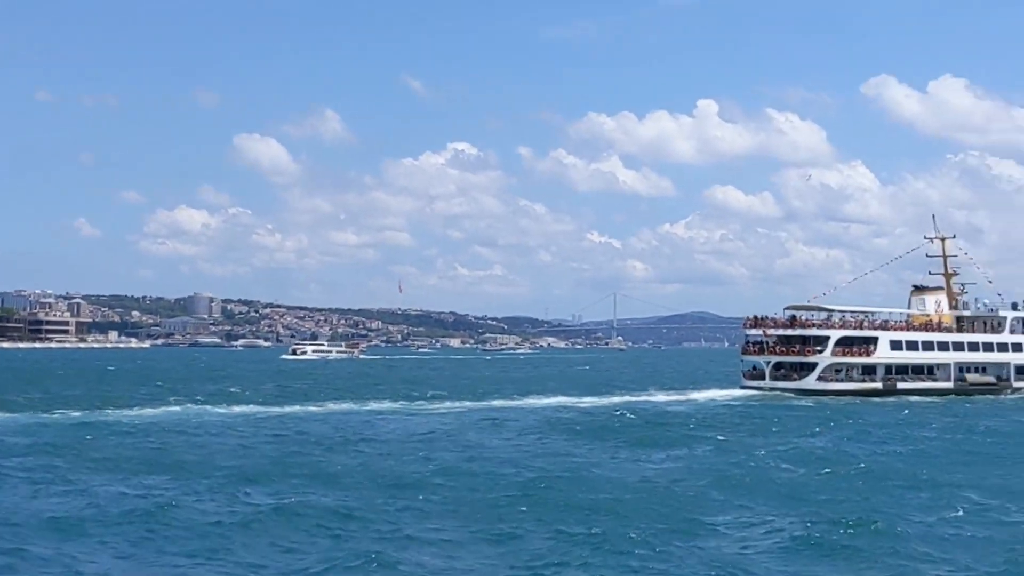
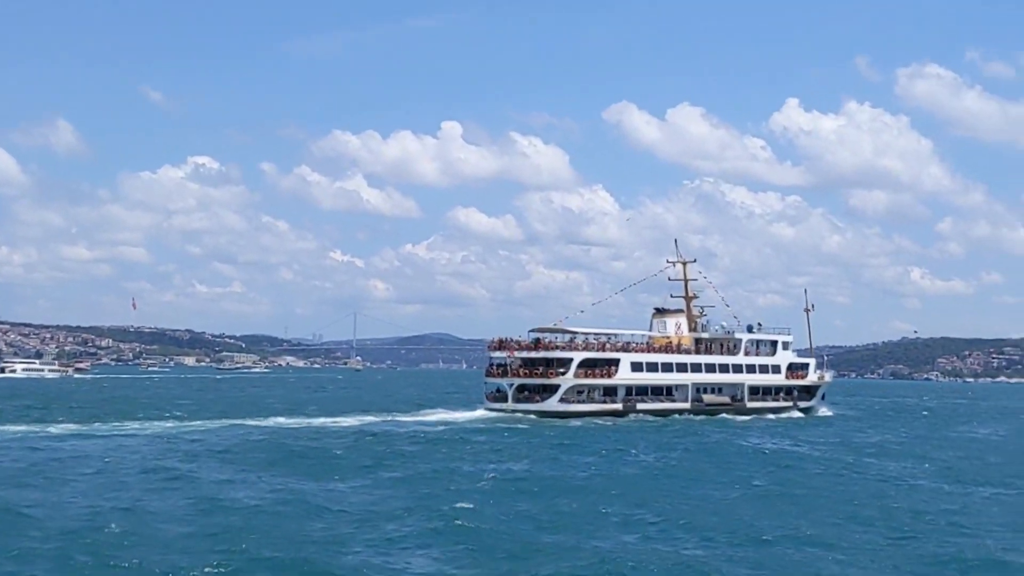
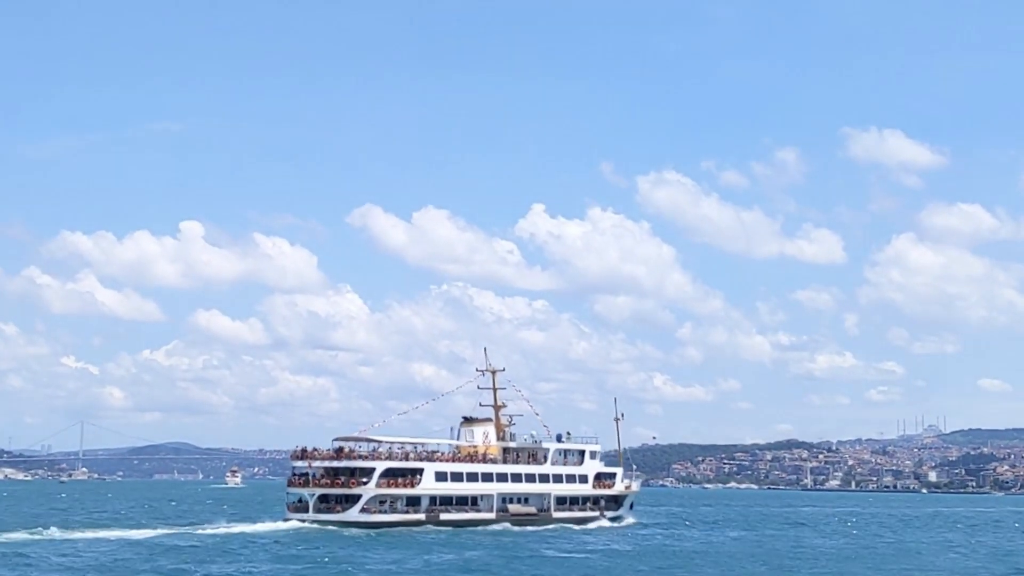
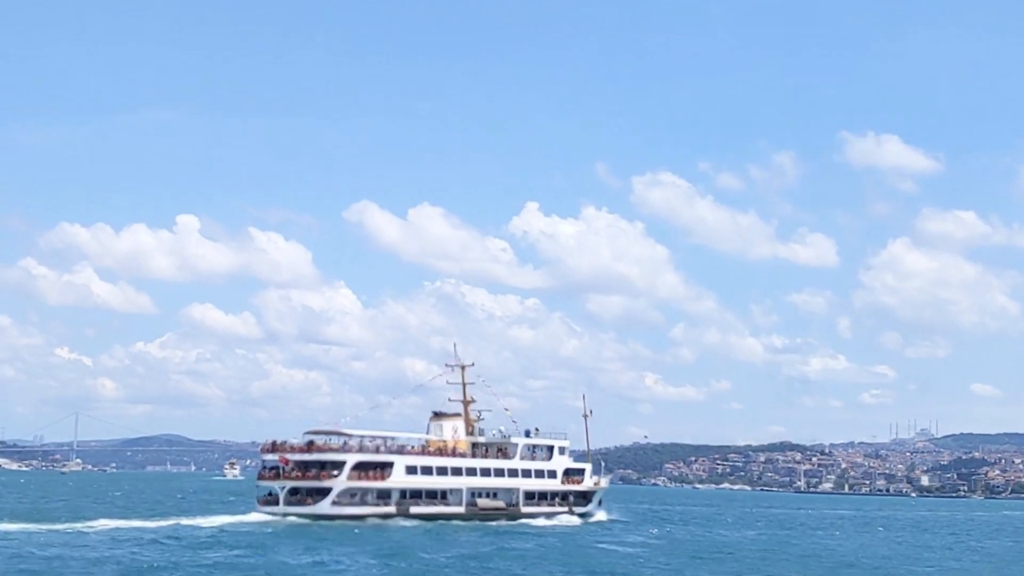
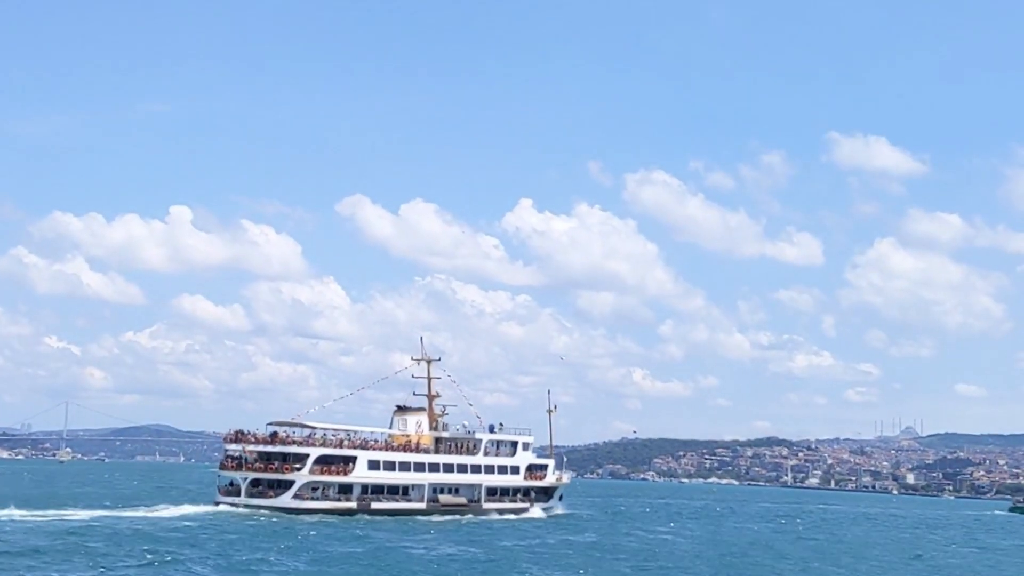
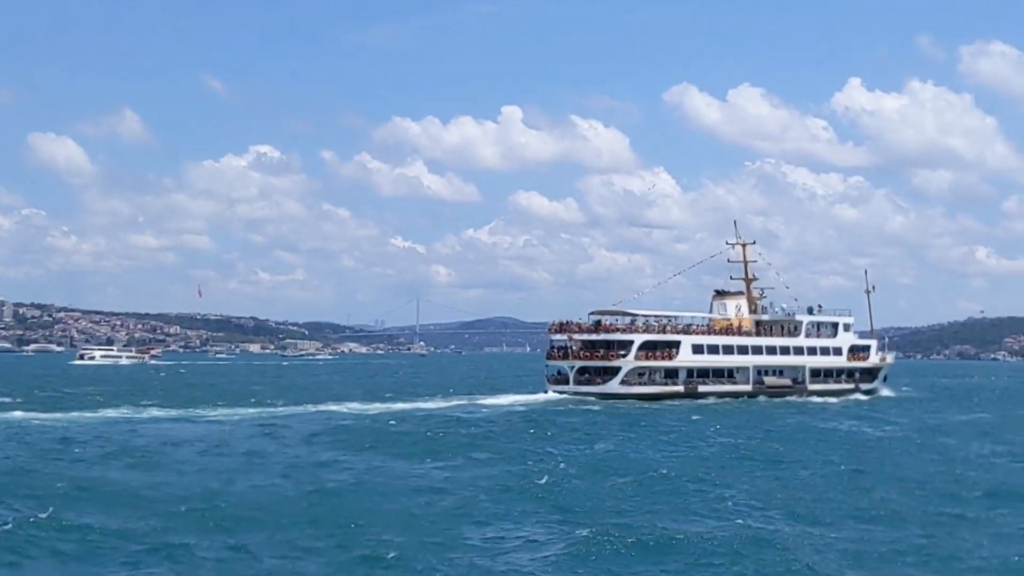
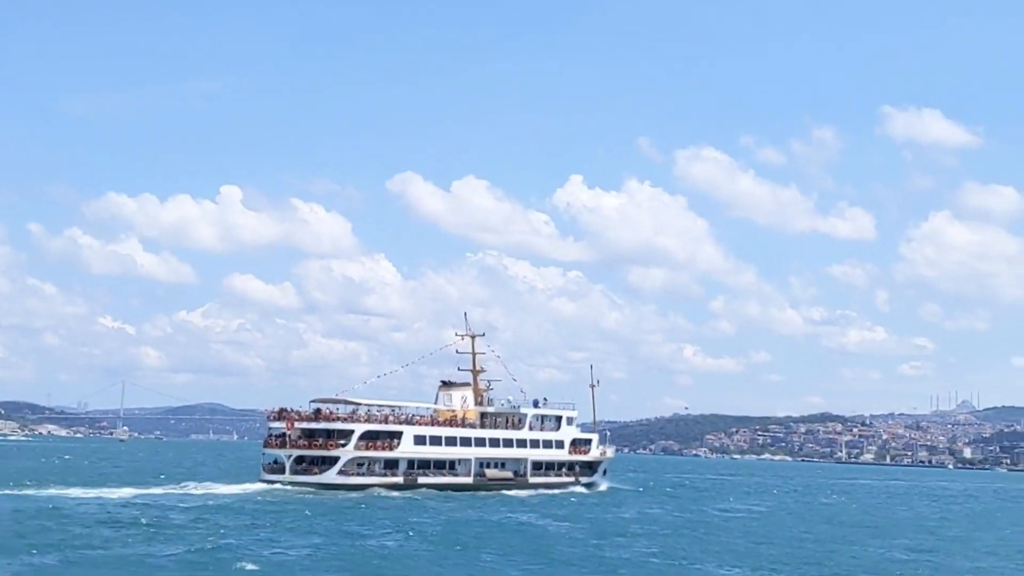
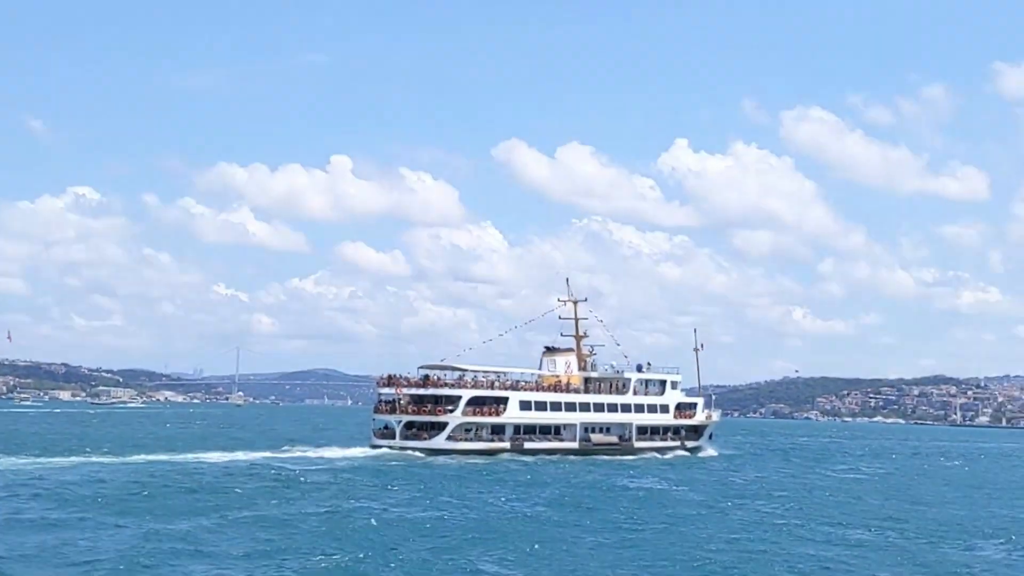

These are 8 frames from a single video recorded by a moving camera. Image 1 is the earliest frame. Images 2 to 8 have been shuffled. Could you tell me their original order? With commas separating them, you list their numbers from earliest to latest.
6, 2, 8, 7, 5, 4, 3
